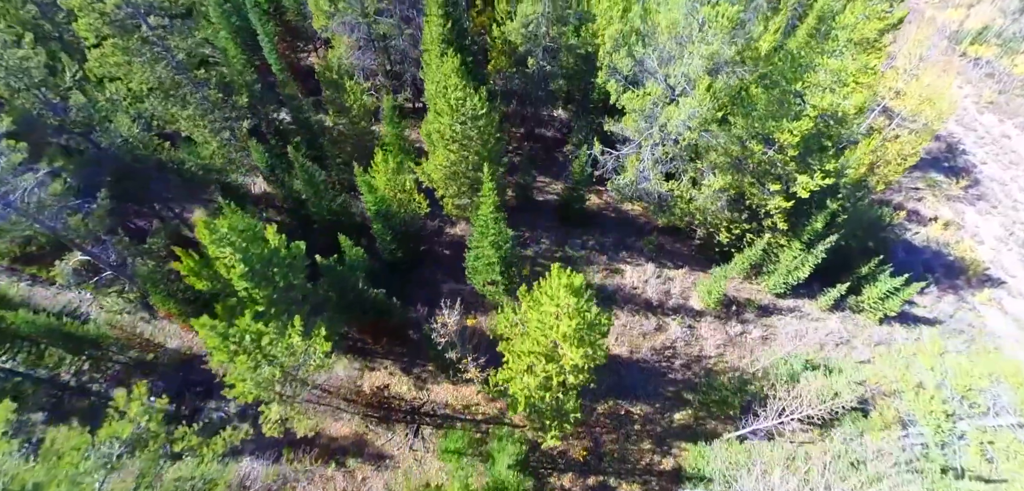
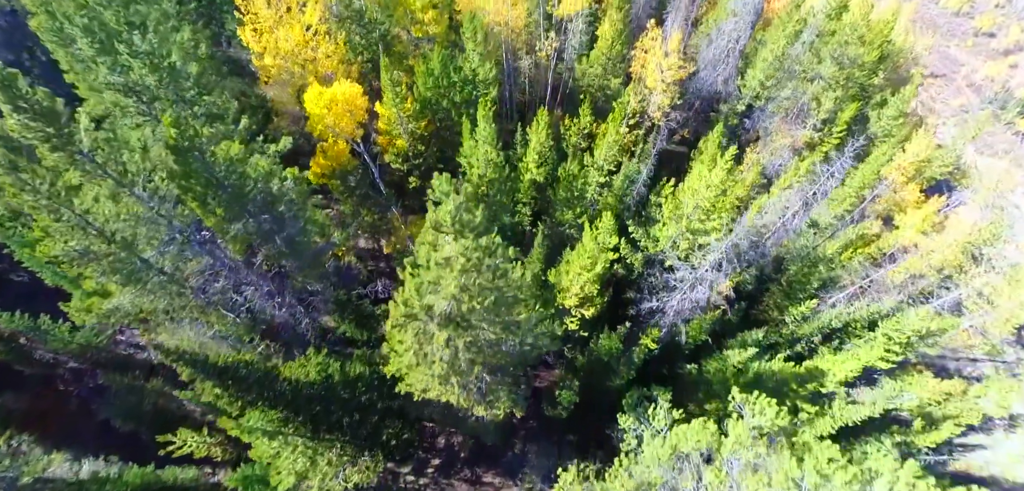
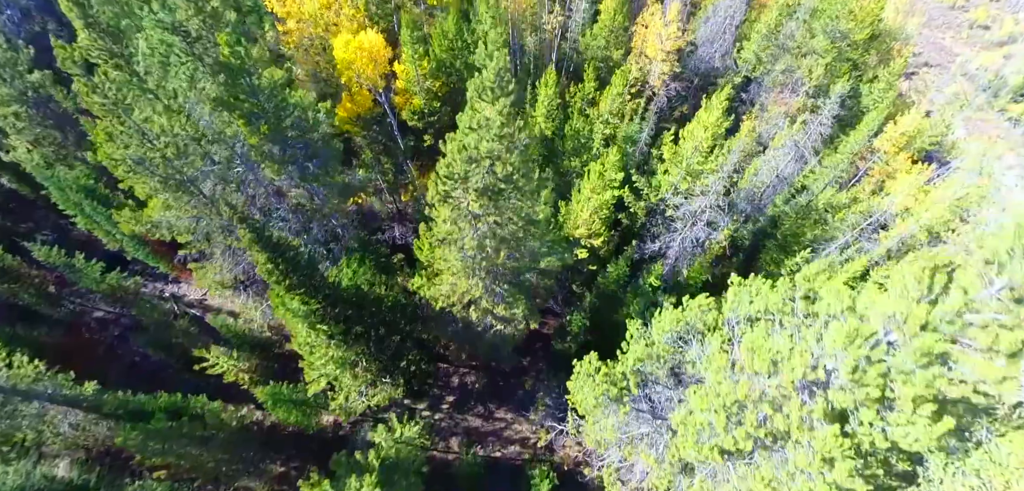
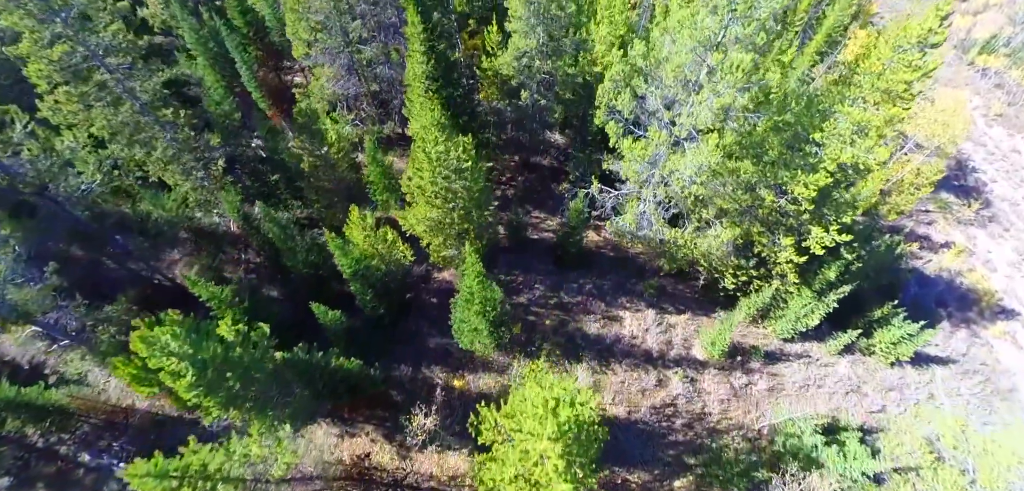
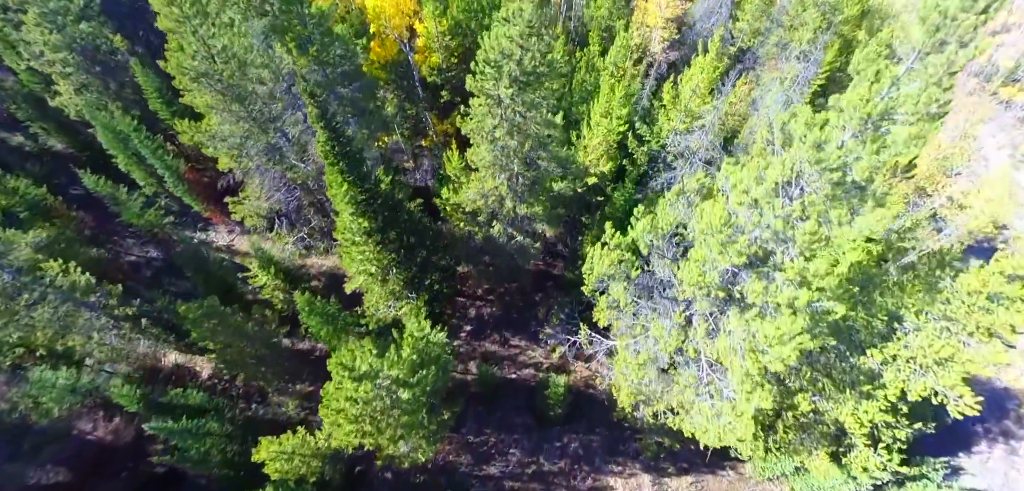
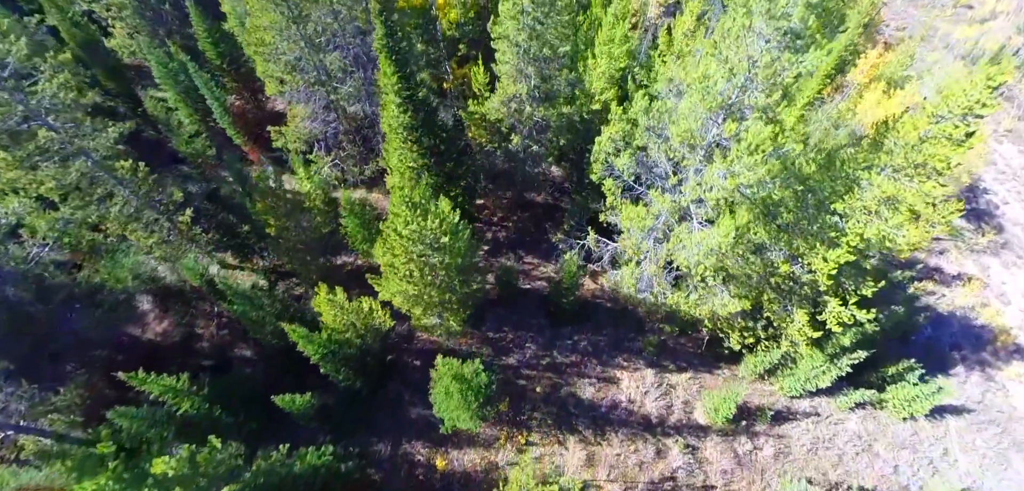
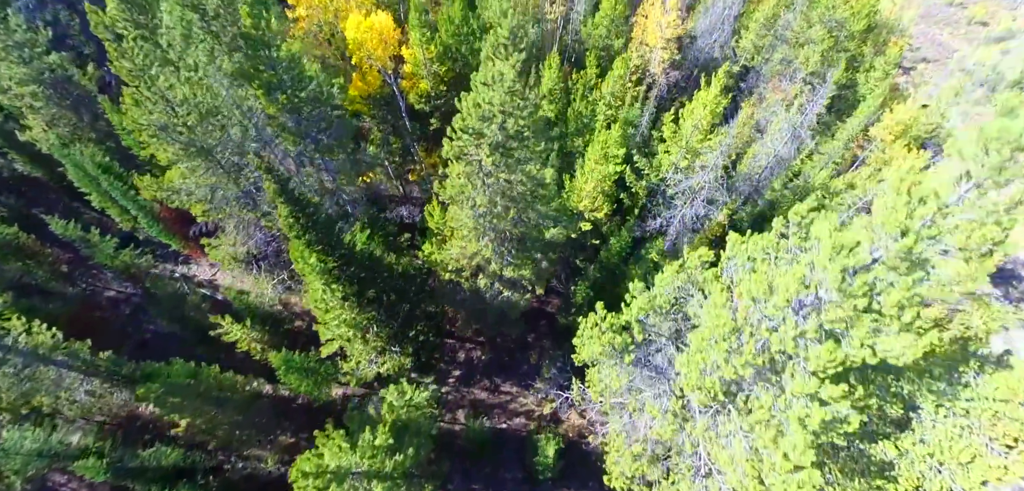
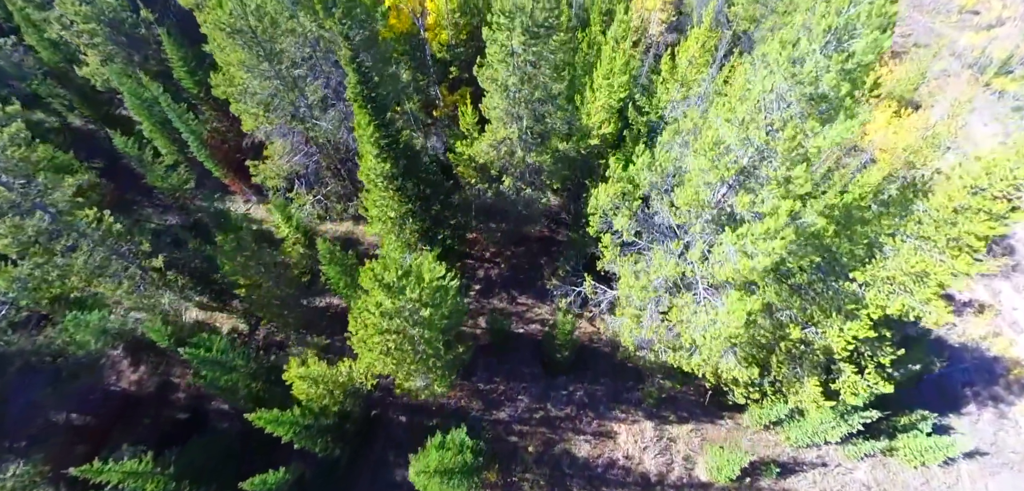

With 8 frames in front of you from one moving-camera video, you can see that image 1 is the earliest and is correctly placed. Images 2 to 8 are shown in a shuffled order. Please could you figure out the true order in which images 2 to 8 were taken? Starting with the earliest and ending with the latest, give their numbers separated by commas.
4, 6, 8, 5, 7, 3, 2
